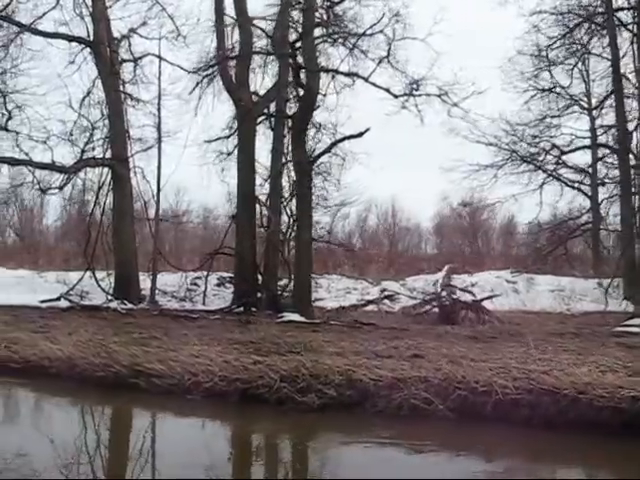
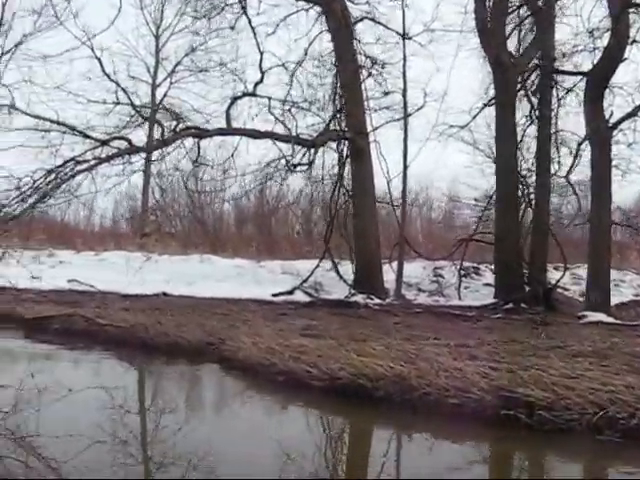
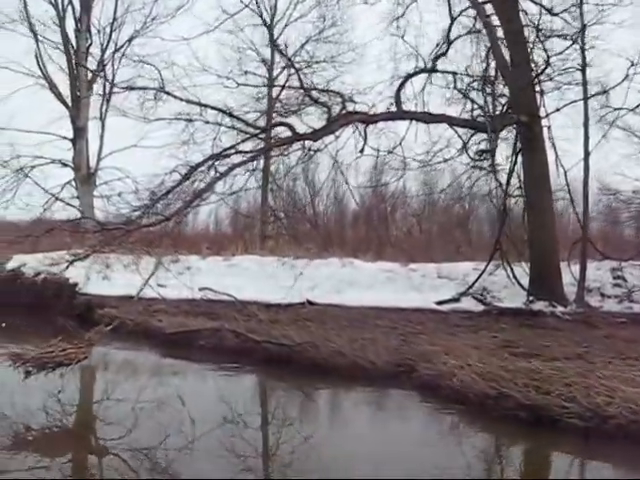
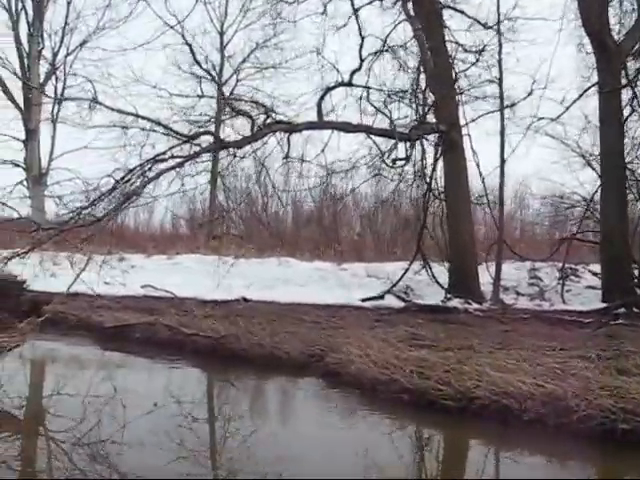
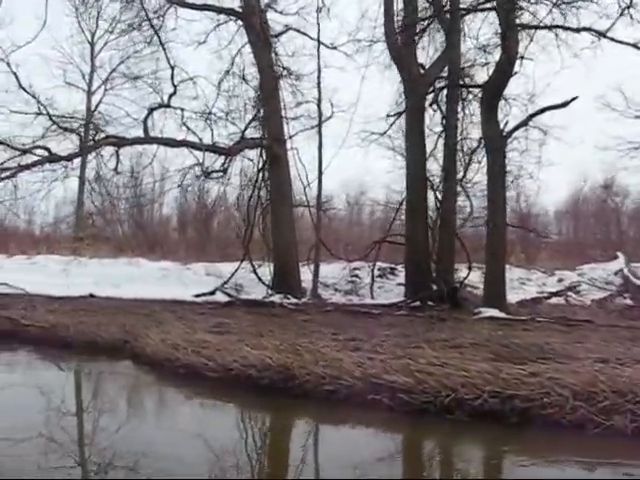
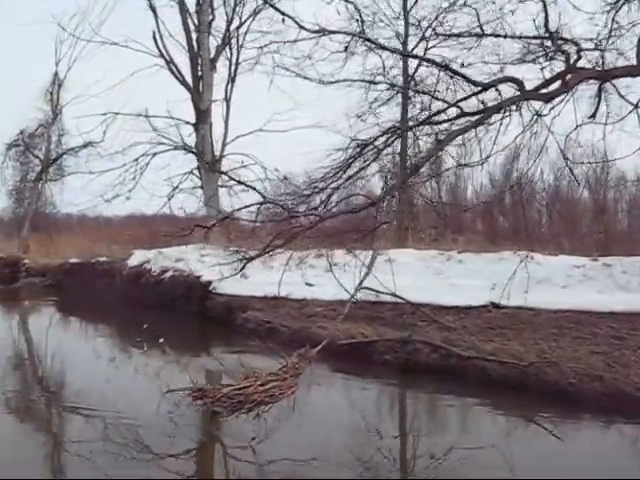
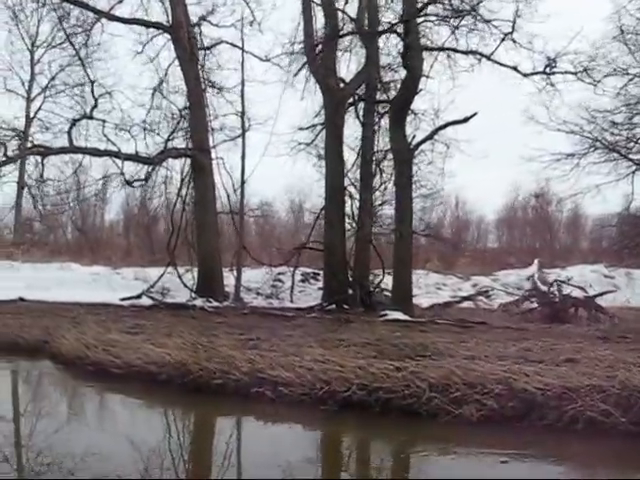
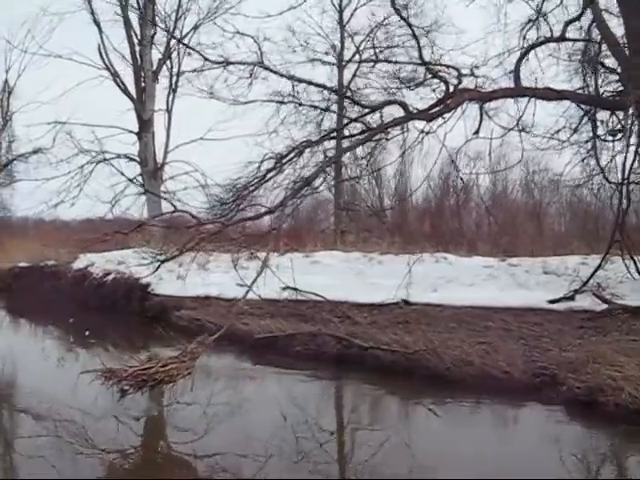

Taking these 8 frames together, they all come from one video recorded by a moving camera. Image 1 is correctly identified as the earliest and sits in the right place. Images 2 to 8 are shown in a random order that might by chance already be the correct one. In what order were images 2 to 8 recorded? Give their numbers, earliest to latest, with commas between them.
7, 5, 2, 4, 3, 8, 6
